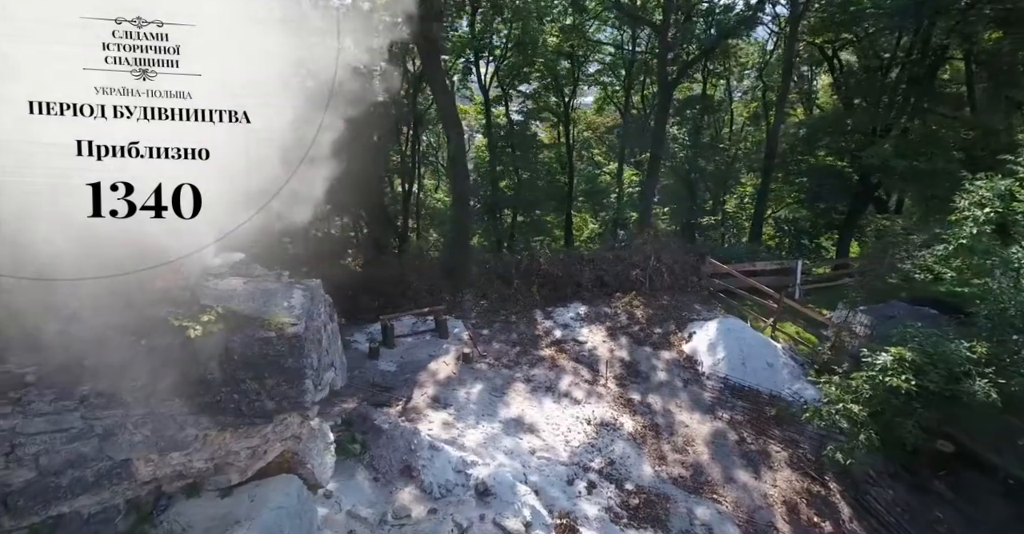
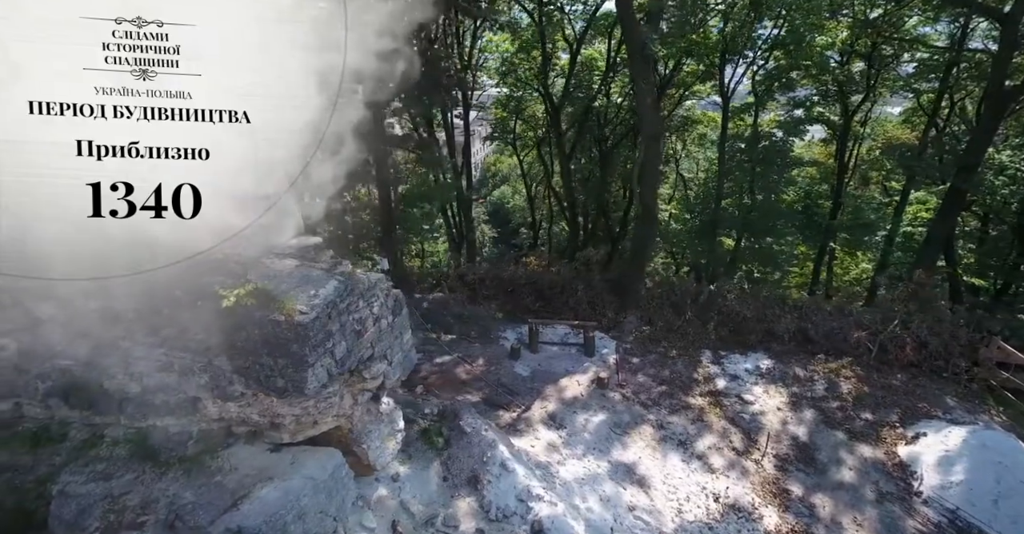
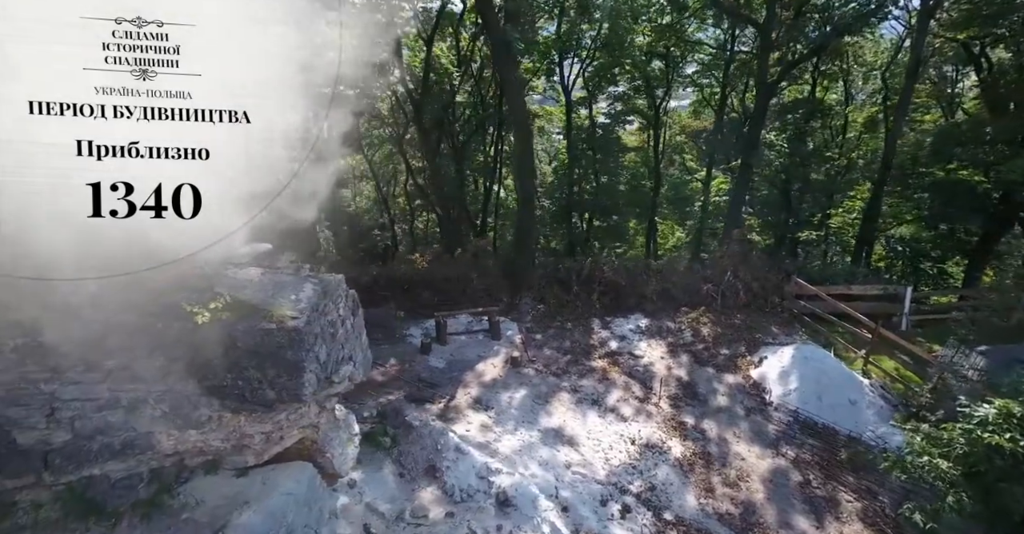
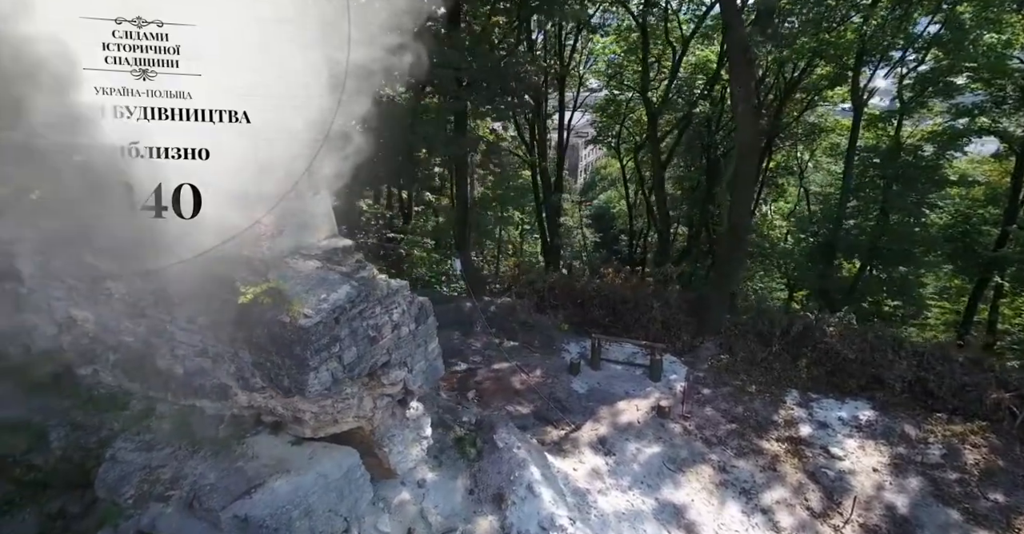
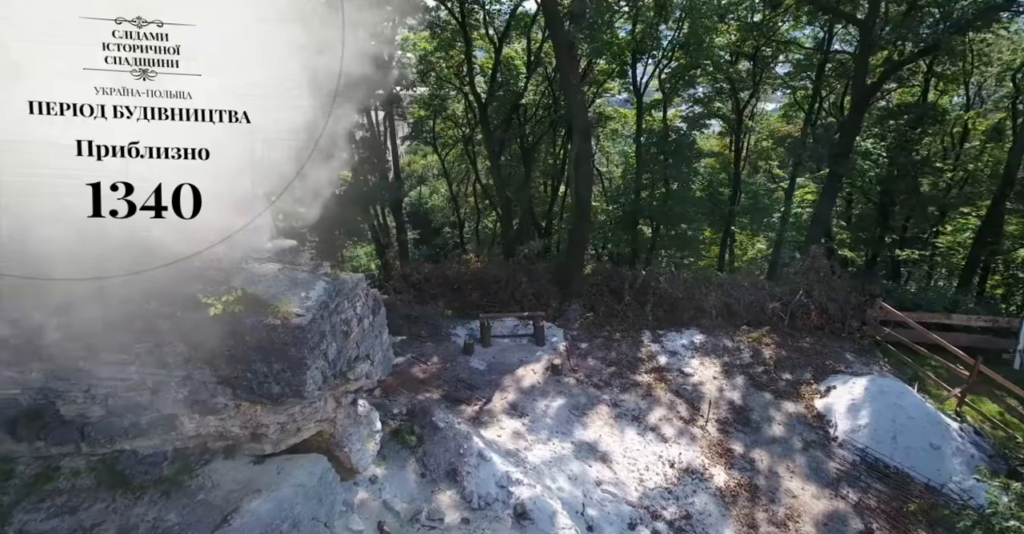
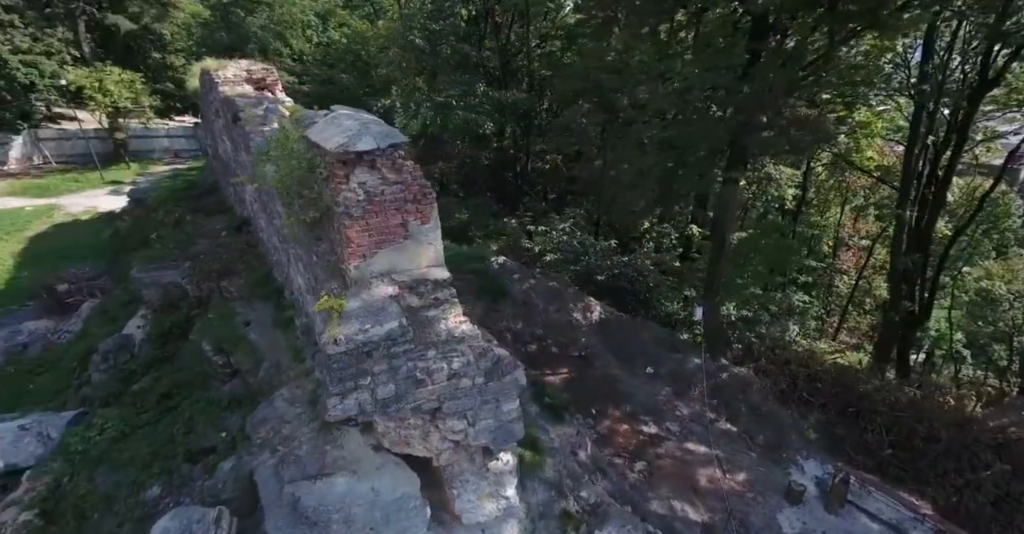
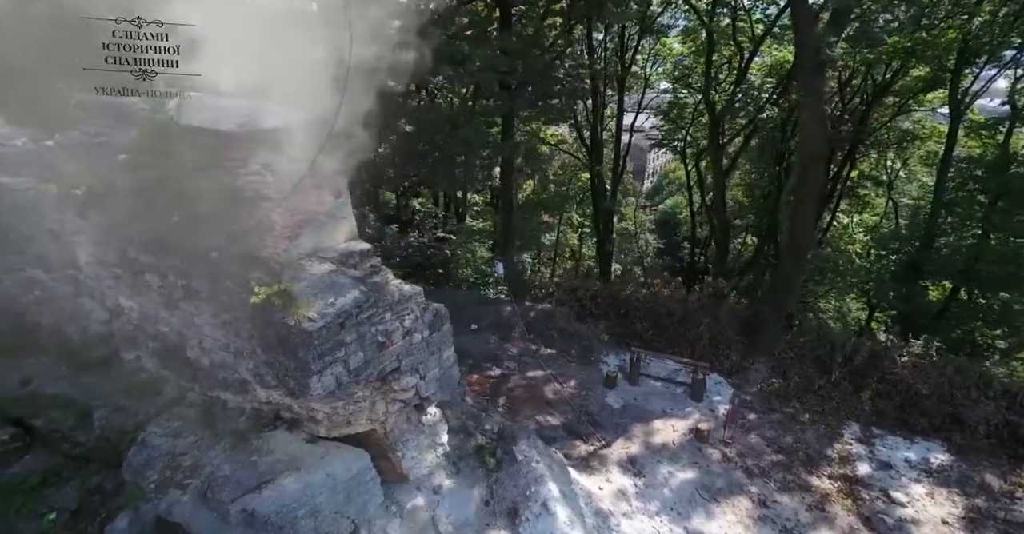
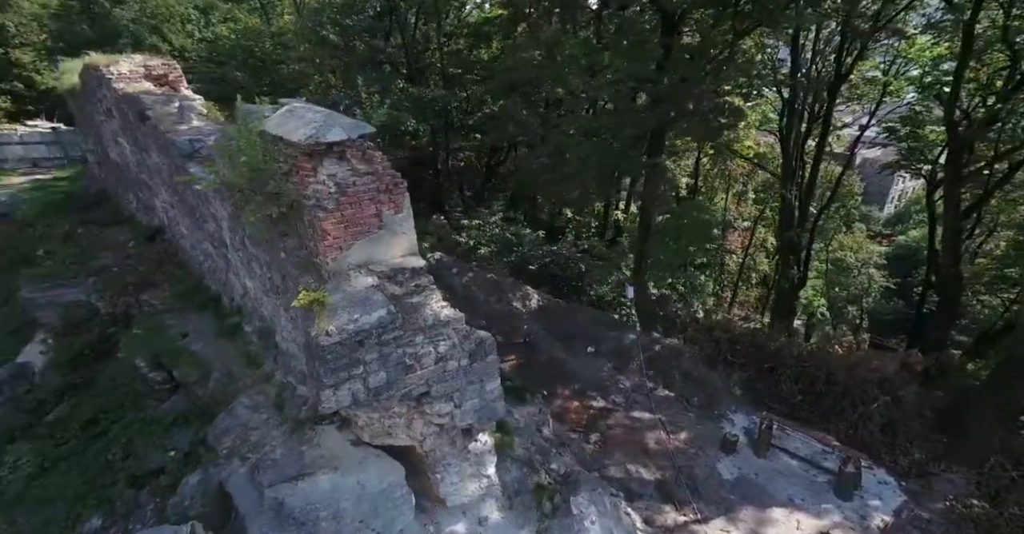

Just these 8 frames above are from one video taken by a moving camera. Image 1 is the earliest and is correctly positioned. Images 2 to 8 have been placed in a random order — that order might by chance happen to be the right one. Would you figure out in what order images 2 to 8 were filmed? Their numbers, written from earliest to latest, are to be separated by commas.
3, 5, 2, 4, 7, 8, 6
